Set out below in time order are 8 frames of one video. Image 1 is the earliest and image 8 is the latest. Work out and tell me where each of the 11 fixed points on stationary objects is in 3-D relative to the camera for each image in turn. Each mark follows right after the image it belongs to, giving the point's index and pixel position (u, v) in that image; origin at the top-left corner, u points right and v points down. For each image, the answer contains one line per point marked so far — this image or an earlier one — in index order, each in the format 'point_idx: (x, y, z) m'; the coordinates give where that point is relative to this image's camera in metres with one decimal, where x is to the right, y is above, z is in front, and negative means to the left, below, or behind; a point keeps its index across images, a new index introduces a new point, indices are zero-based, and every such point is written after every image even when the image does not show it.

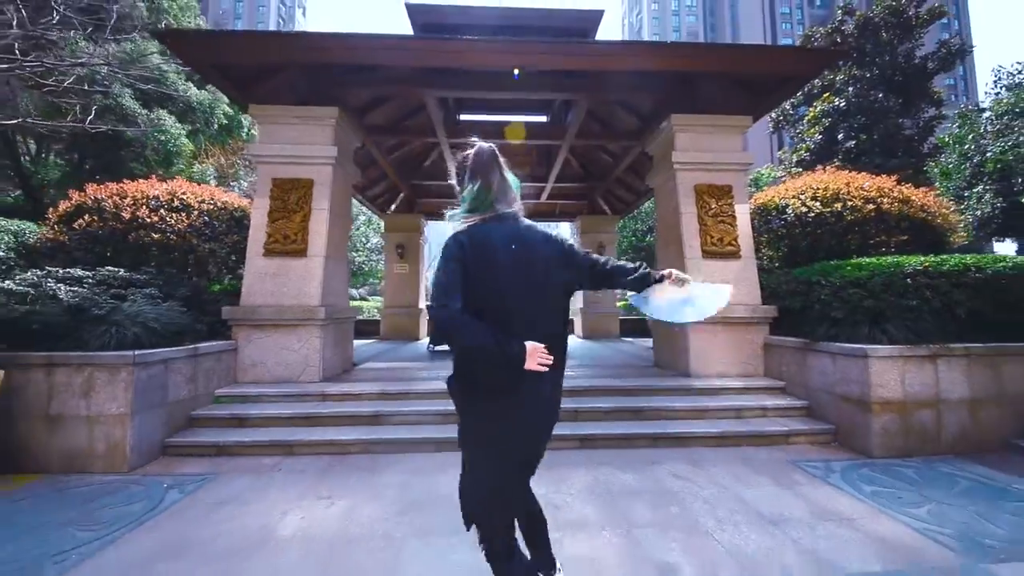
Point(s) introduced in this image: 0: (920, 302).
0: (+4.5, -0.2, +4.3) m
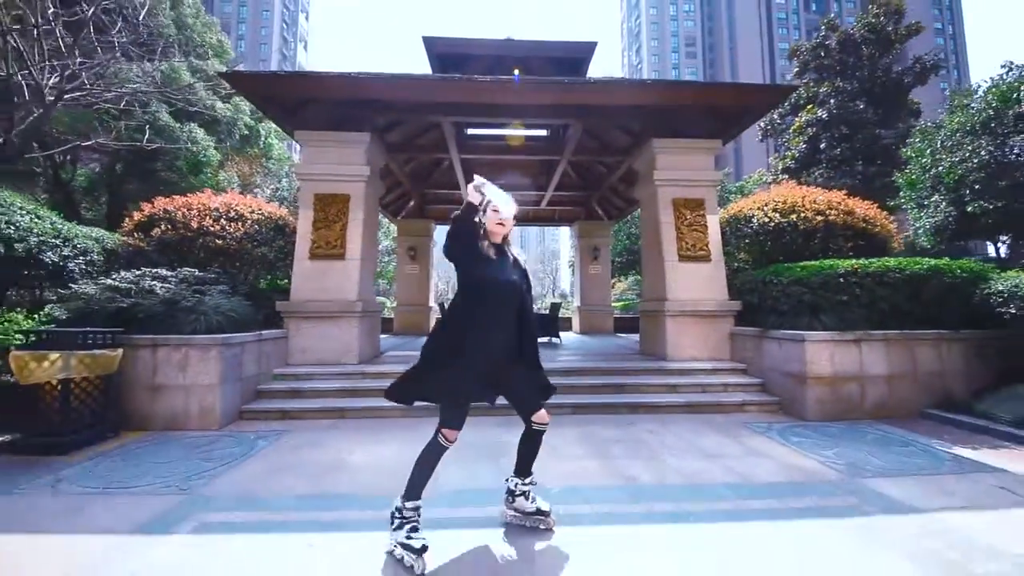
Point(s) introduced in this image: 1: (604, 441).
0: (+4.6, -0.1, +5.2) m
1: (+1.0, -1.6, +4.1) m
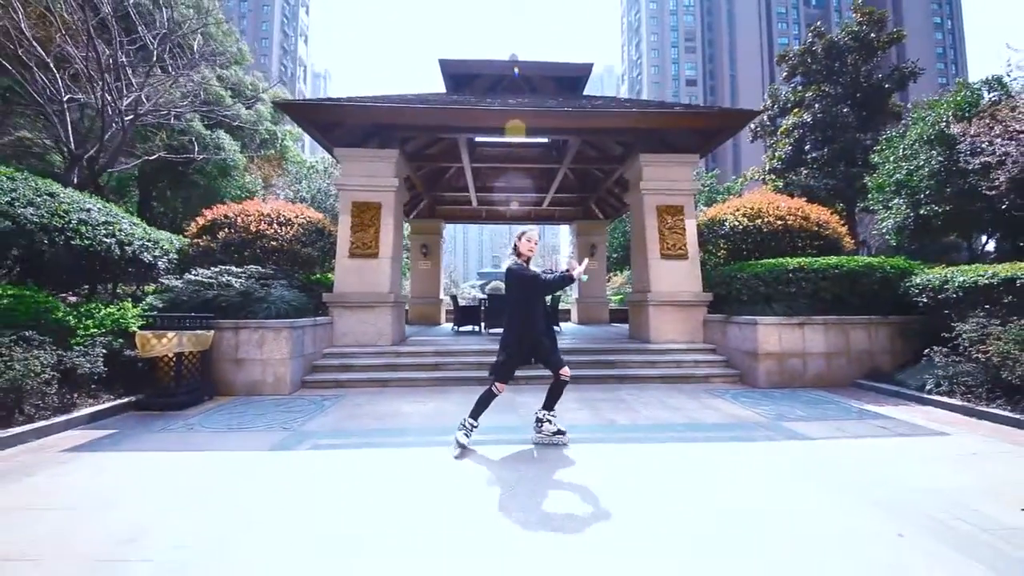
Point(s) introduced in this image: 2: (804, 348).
0: (+4.8, 0.0, +6.4) m
1: (+1.1, -1.5, +5.2) m
2: (+4.7, -1.0, +6.2) m
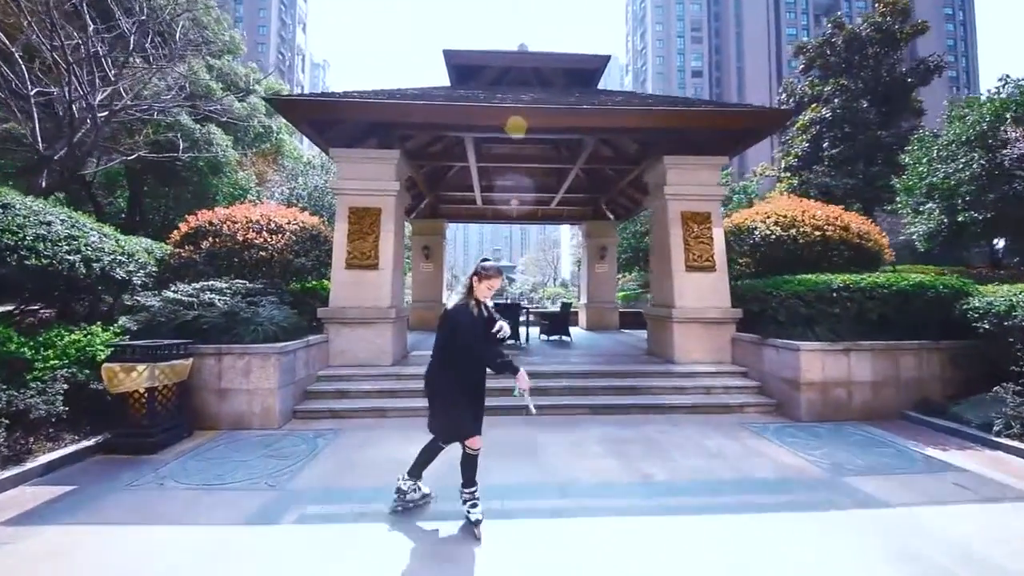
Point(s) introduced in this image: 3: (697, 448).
0: (+5.0, -0.3, +5.8) m
1: (+1.3, -1.9, +4.7) m
2: (+4.9, -1.3, +5.6) m
3: (+2.2, -1.9, +4.5) m
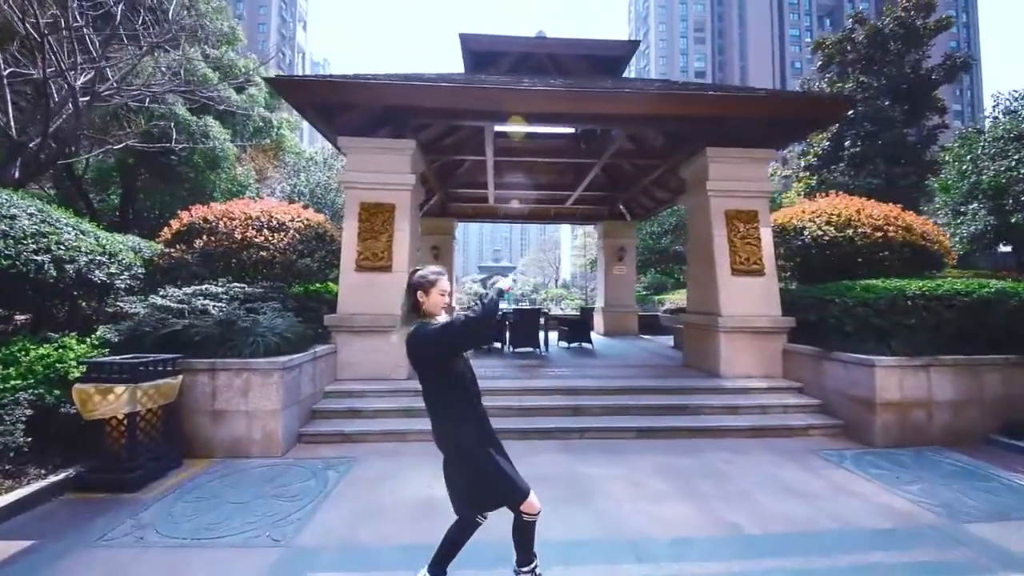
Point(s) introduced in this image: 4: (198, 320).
0: (+5.4, -0.4, +5.1) m
1: (+1.8, -1.9, +4.0) m
2: (+5.4, -1.4, +5.0) m
3: (+2.6, -2.0, +3.8) m
4: (-3.8, -0.4, +4.6) m
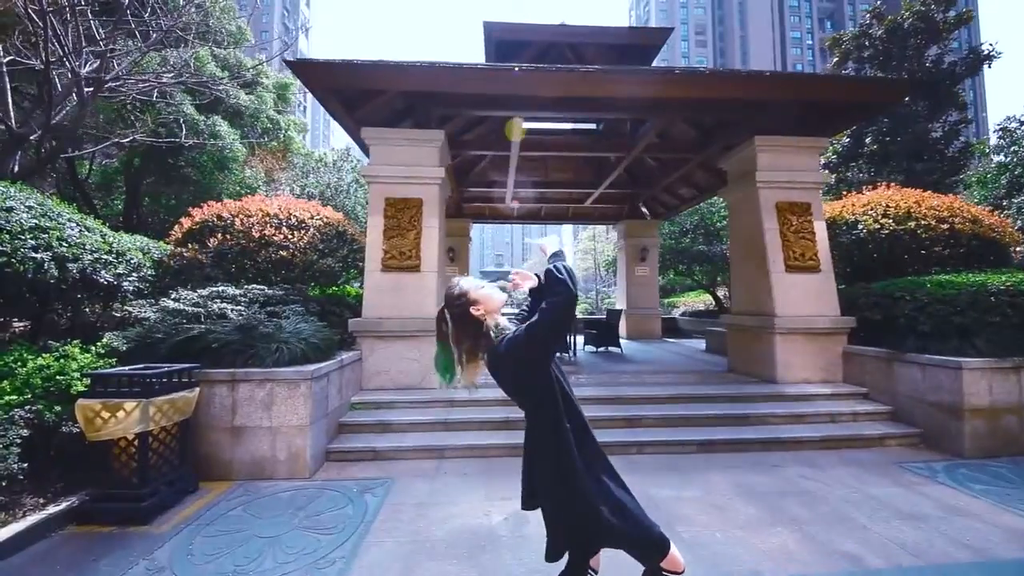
0: (+6.0, -0.4, +4.7) m
1: (+2.3, -1.9, +3.5) m
2: (+6.0, -1.3, +4.5) m
3: (+3.2, -1.9, +3.4) m
4: (-3.3, -0.4, +4.2) m
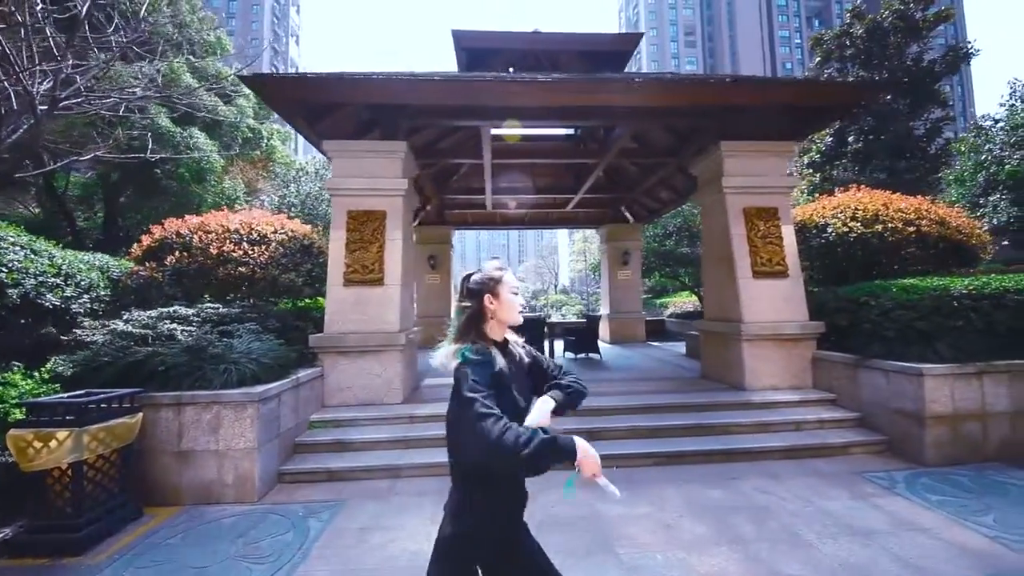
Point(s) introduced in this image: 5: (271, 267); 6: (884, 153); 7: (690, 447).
0: (+5.5, -0.4, +4.6) m
1: (+1.9, -2.0, +3.5) m
2: (+5.5, -1.4, +4.4) m
3: (+2.7, -2.0, +3.3) m
4: (-3.8, -0.6, +4.1) m
5: (-3.5, +0.3, +5.5) m
6: (+15.2, +5.5, +15.7) m
7: (+2.1, -1.9, +4.5) m
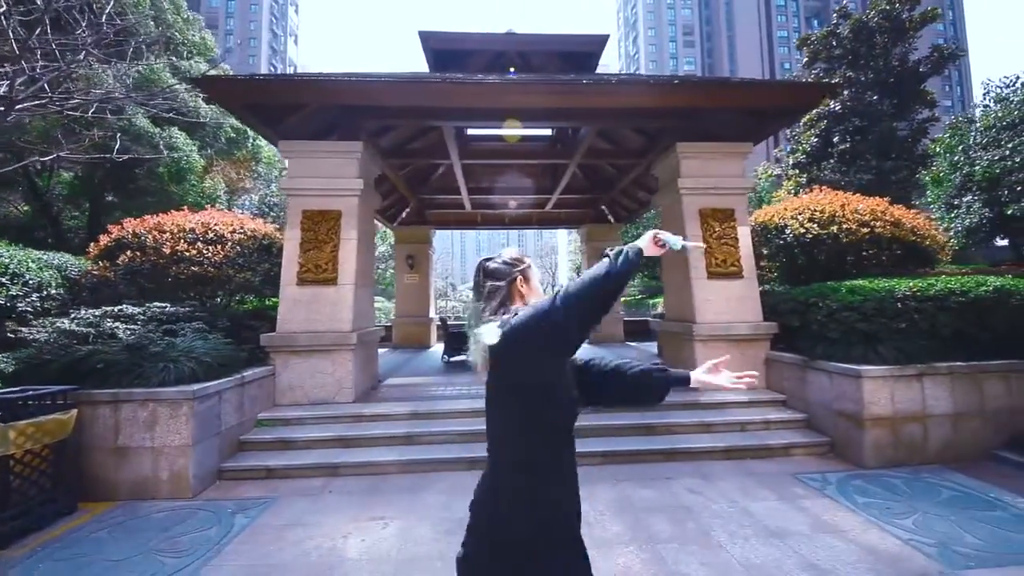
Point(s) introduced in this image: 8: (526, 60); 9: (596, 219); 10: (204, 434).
0: (+4.8, -0.4, +4.6) m
1: (+1.2, -2.0, +3.5) m
2: (+4.8, -1.4, +4.5) m
3: (+2.0, -2.0, +3.3) m
4: (-4.4, -0.6, +4.2) m
5: (-4.1, +0.3, +5.5) m
6: (+14.6, +5.5, +15.7) m
7: (+1.4, -1.9, +4.5) m
8: (+0.3, +5.1, +8.6) m
9: (+2.7, +2.2, +12.3) m
10: (-3.2, -1.5, +4.0) m
